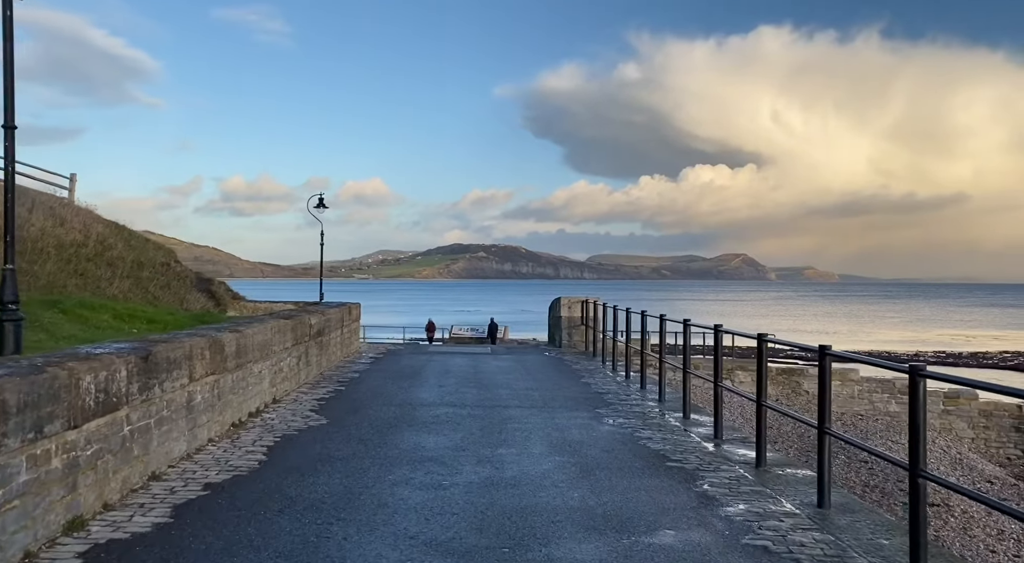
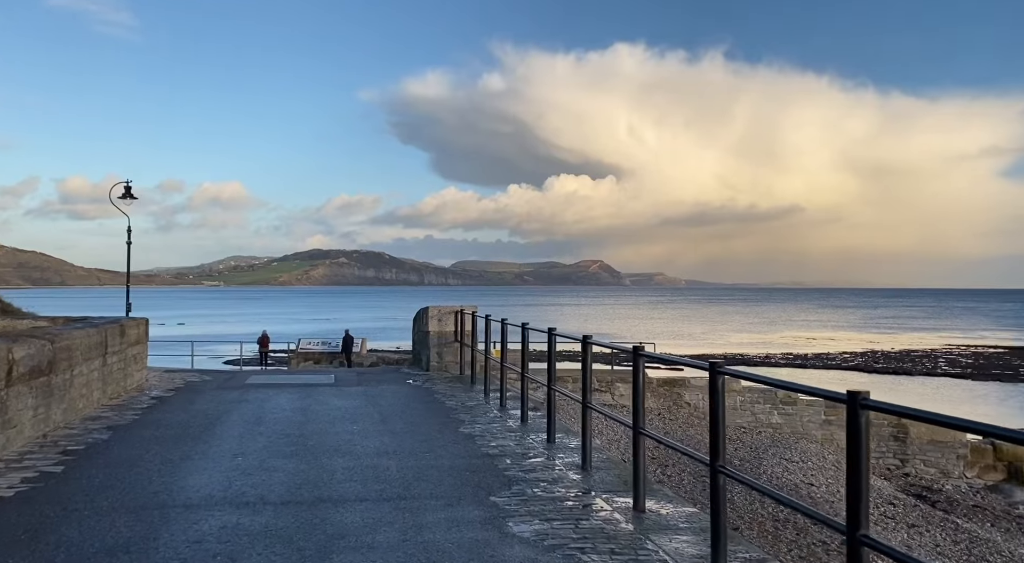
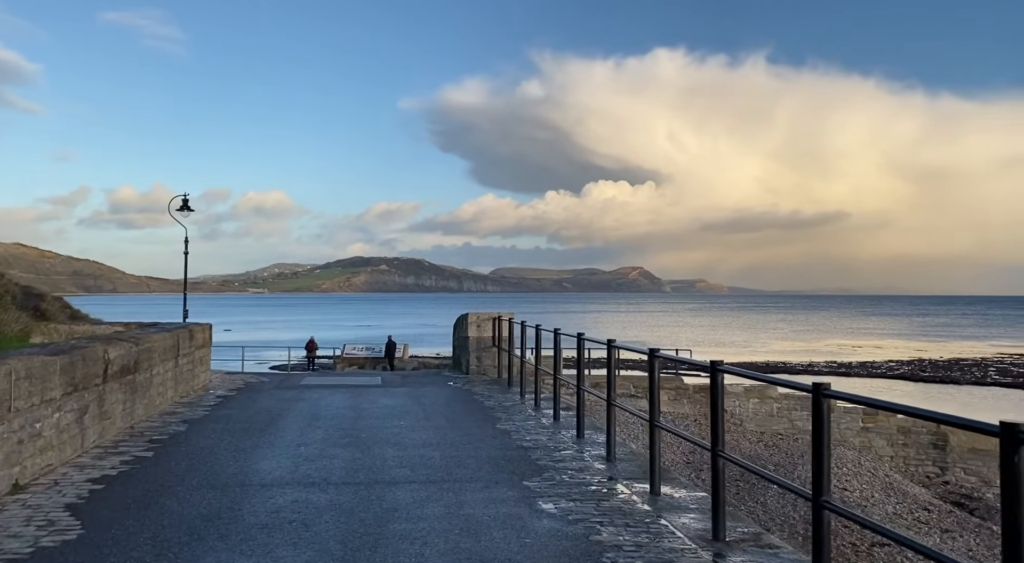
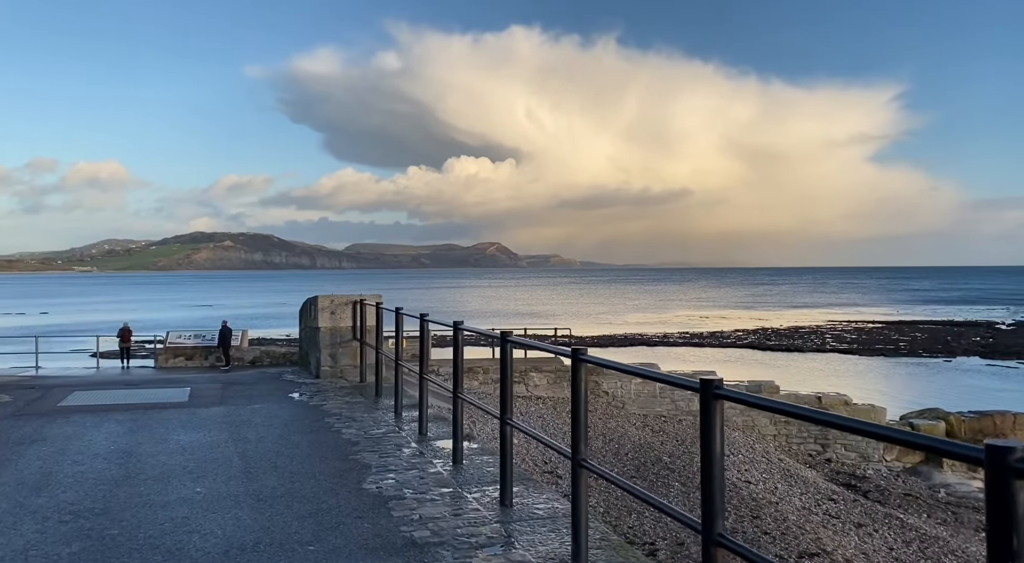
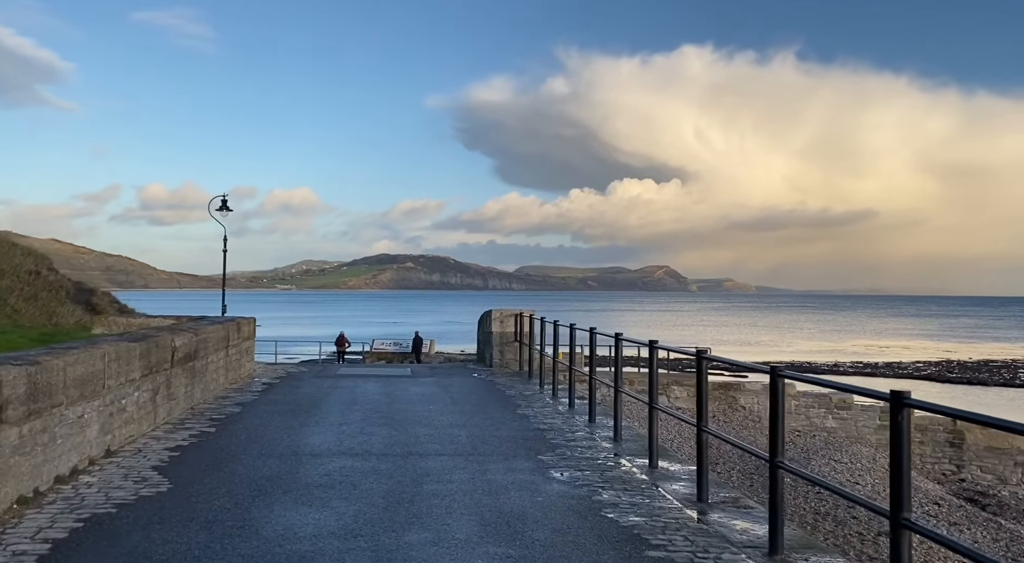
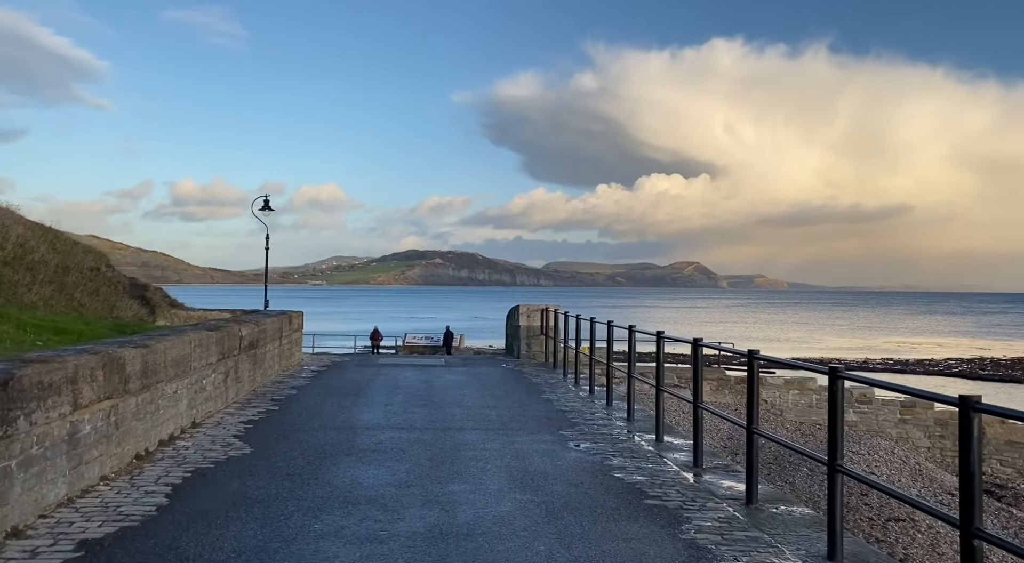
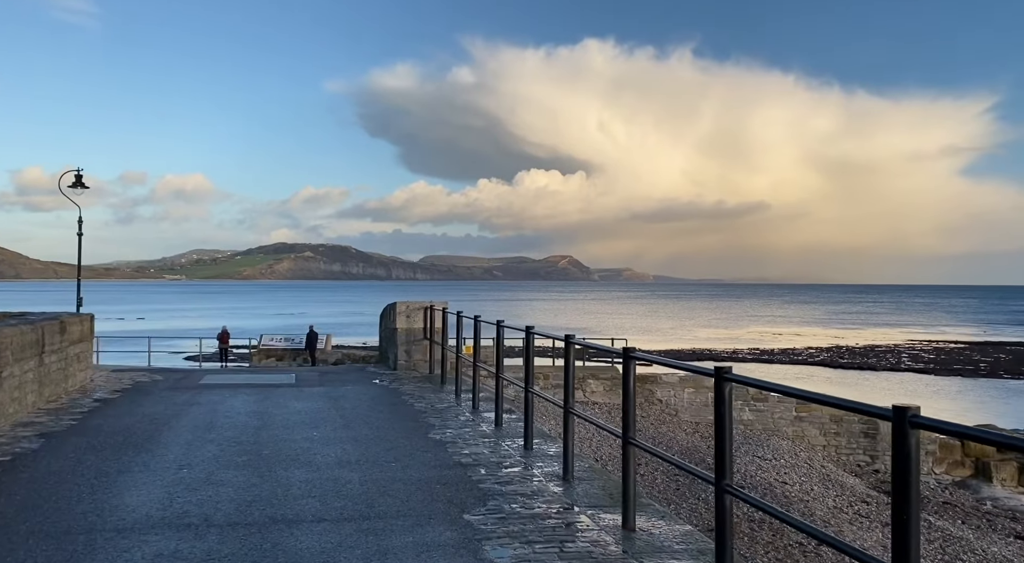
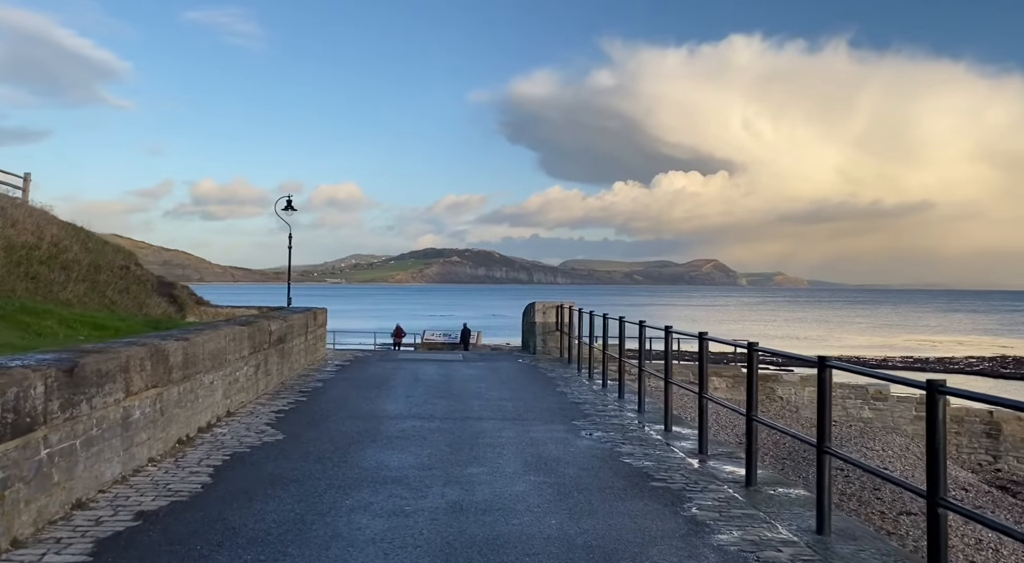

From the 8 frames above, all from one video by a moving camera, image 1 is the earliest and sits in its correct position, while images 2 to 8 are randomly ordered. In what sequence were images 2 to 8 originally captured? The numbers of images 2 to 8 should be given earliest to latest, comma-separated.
8, 6, 5, 3, 2, 7, 4
